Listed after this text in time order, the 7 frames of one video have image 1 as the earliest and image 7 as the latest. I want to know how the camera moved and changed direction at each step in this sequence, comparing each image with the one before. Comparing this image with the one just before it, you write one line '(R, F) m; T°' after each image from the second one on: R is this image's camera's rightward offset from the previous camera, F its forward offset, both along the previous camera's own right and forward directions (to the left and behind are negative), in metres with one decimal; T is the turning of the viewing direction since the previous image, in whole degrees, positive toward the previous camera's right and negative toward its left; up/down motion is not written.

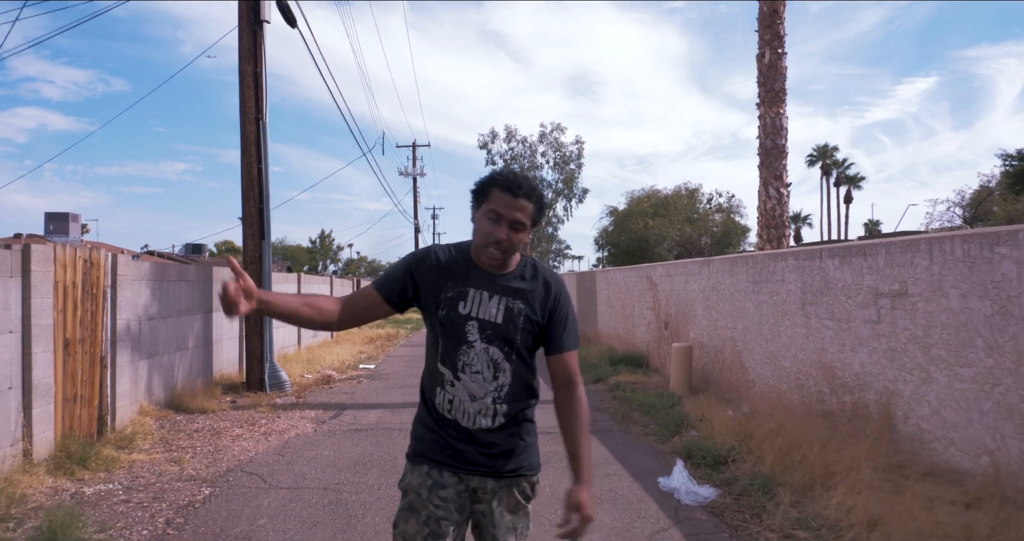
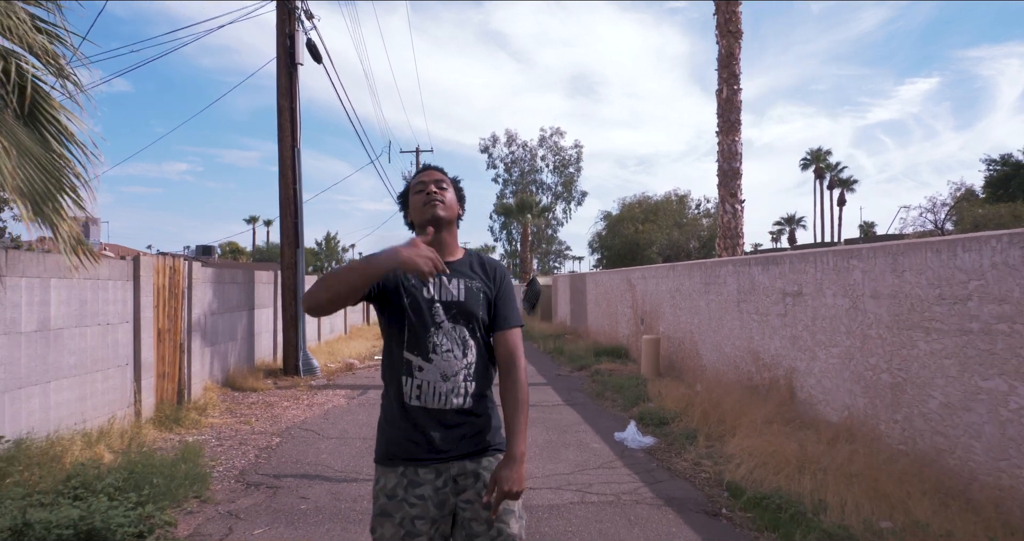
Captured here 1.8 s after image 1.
(+0.1, -2.0) m; 0°
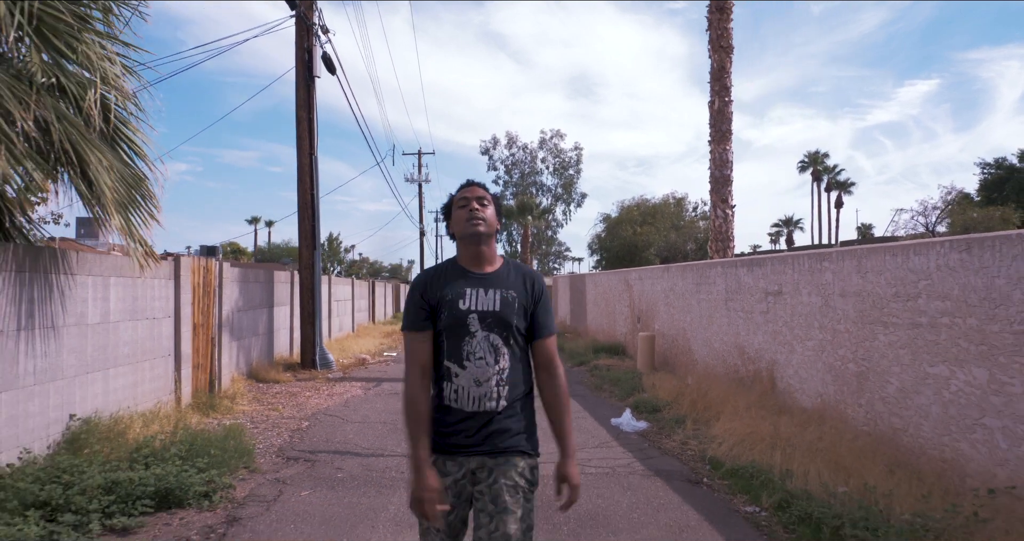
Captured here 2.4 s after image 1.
(-0.1, -0.8) m; 0°
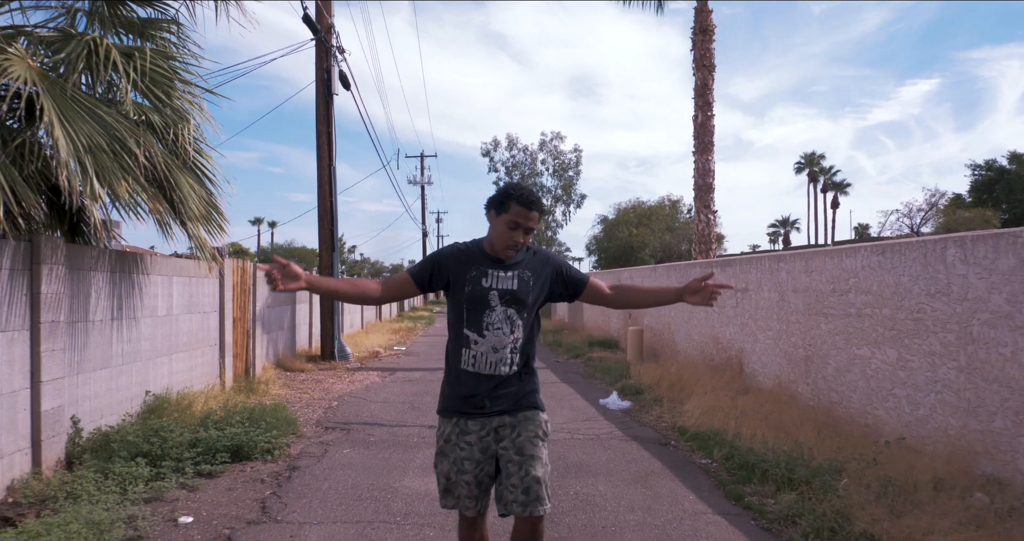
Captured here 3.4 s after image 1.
(0.0, -1.3) m; 0°
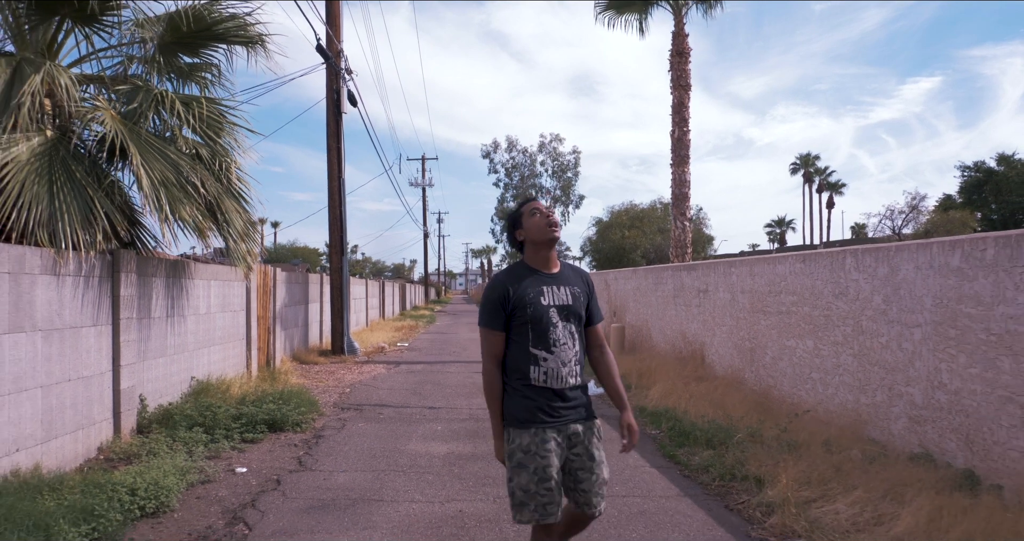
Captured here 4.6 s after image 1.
(+0.2, -1.5) m; 0°
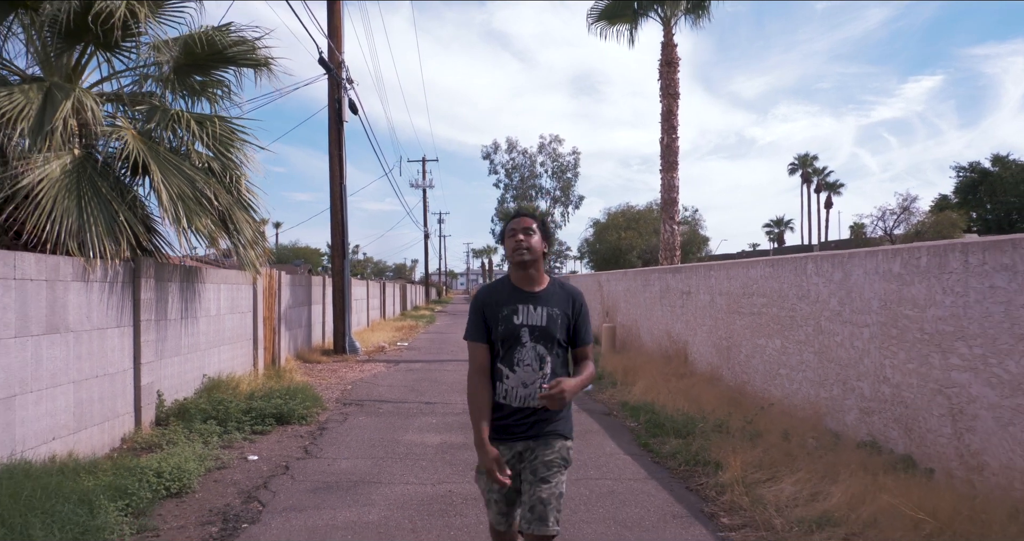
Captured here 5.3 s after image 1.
(+0.1, -0.7) m; 0°
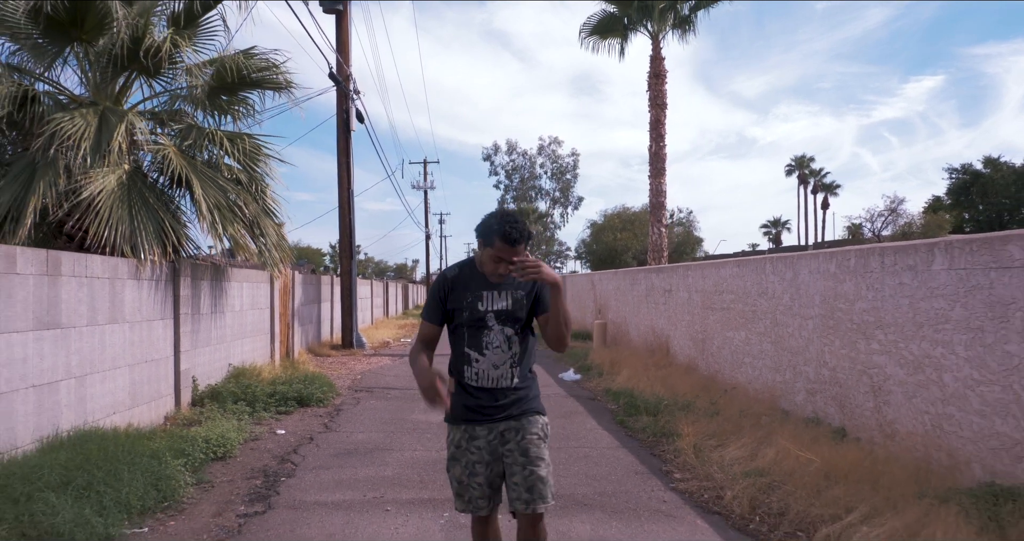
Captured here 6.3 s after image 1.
(+0.1, -1.1) m; 0°
